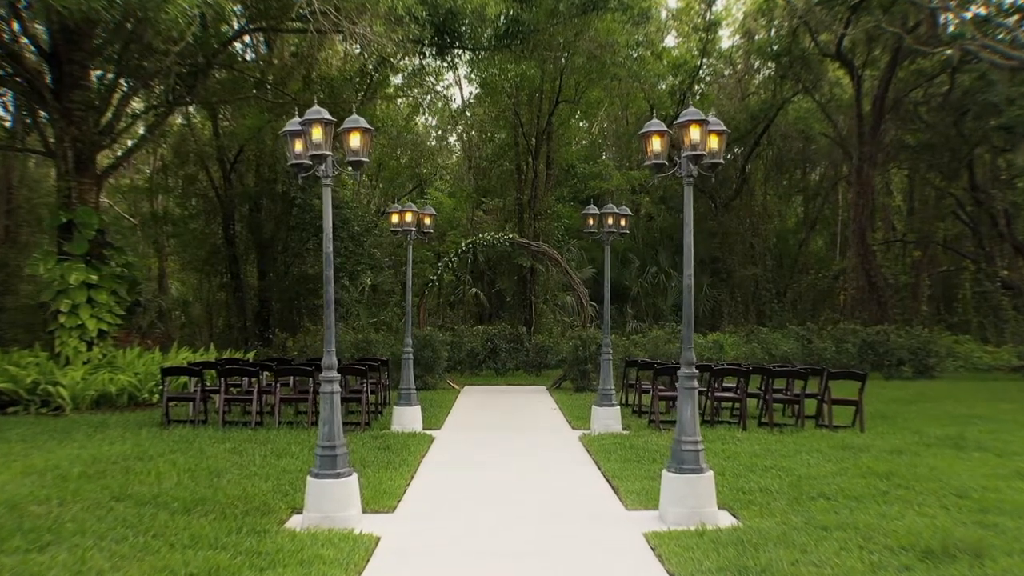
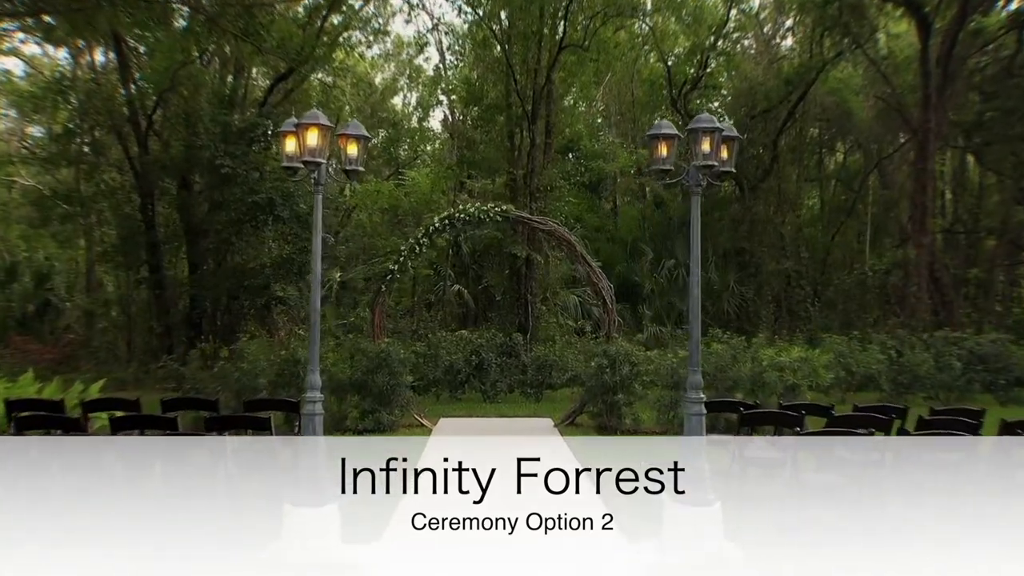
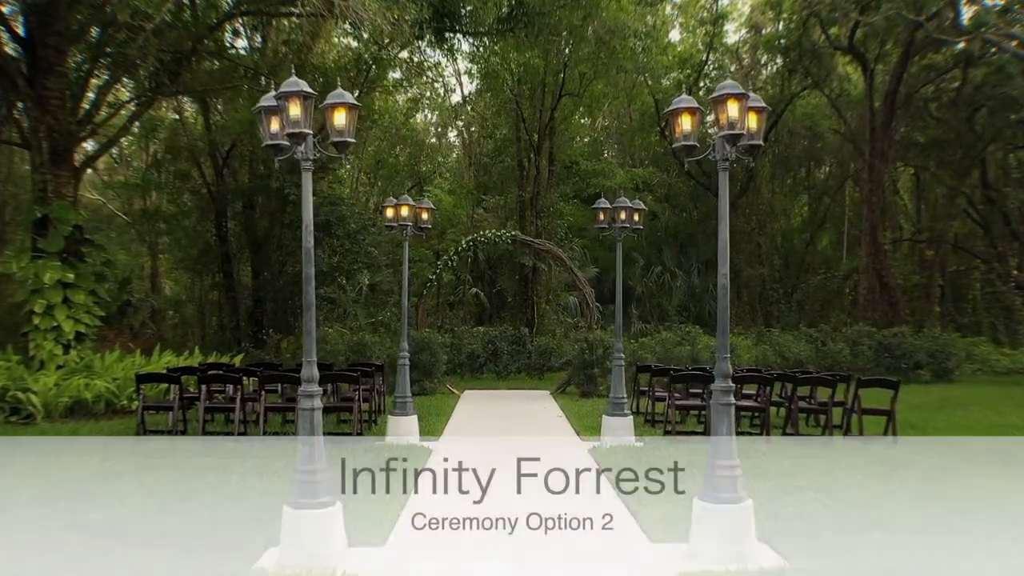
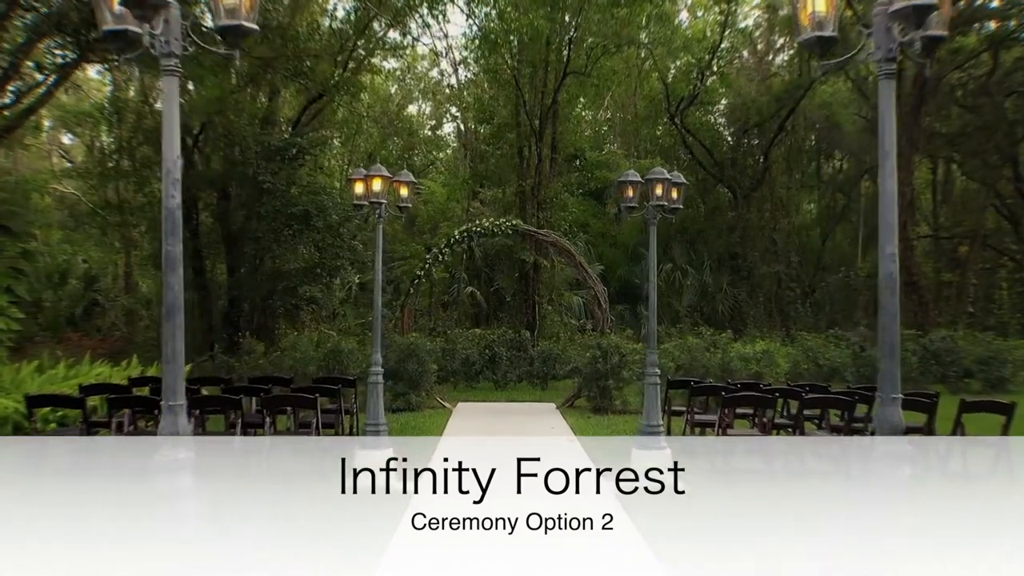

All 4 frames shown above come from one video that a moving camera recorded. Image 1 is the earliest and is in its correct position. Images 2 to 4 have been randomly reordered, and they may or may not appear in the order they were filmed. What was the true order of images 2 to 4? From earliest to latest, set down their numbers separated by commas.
3, 4, 2
